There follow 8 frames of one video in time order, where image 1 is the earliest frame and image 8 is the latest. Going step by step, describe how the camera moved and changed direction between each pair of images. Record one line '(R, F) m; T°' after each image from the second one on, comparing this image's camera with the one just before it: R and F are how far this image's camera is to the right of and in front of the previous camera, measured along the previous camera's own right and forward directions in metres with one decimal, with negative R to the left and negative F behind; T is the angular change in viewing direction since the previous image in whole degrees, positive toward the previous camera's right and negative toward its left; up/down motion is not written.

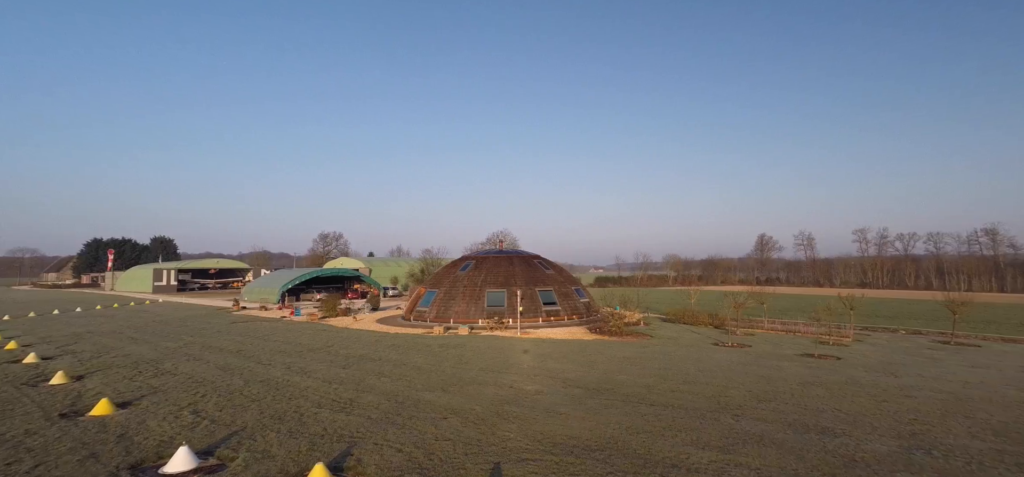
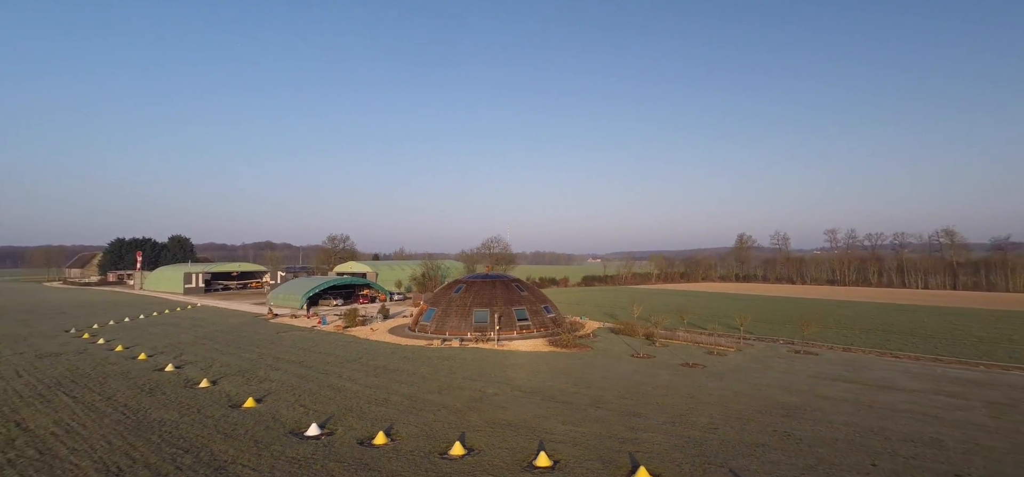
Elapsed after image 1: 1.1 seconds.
(+0.8, -4.7) m; 0°
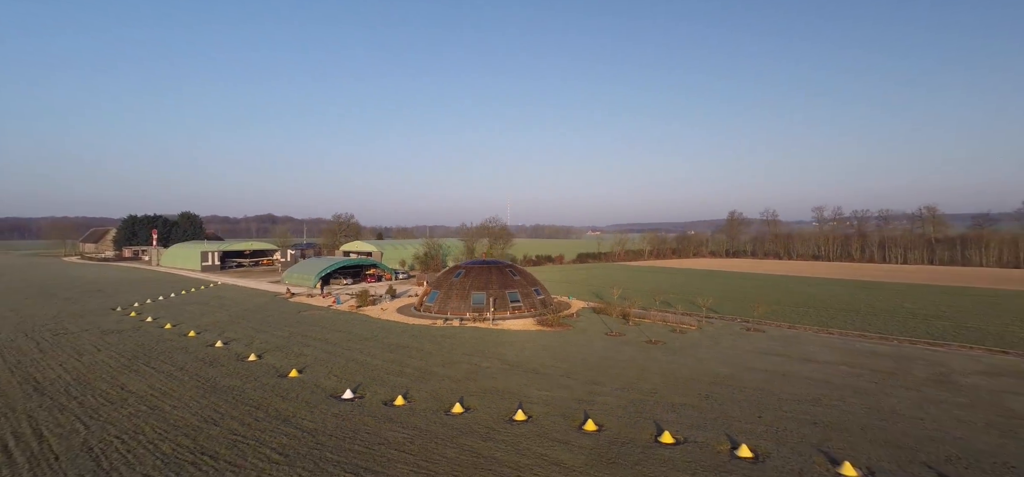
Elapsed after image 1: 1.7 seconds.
(+0.3, -2.6) m; 0°
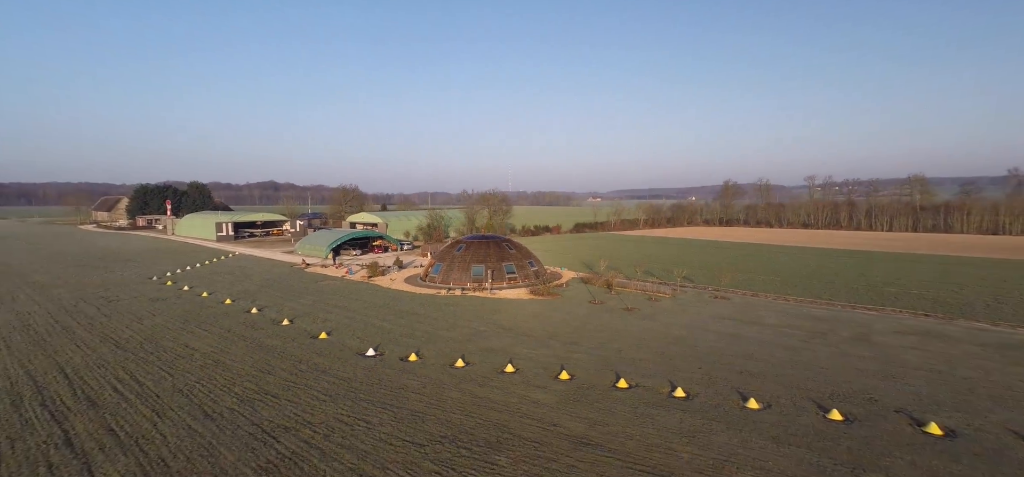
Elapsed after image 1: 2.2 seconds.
(+0.3, -2.4) m; 0°
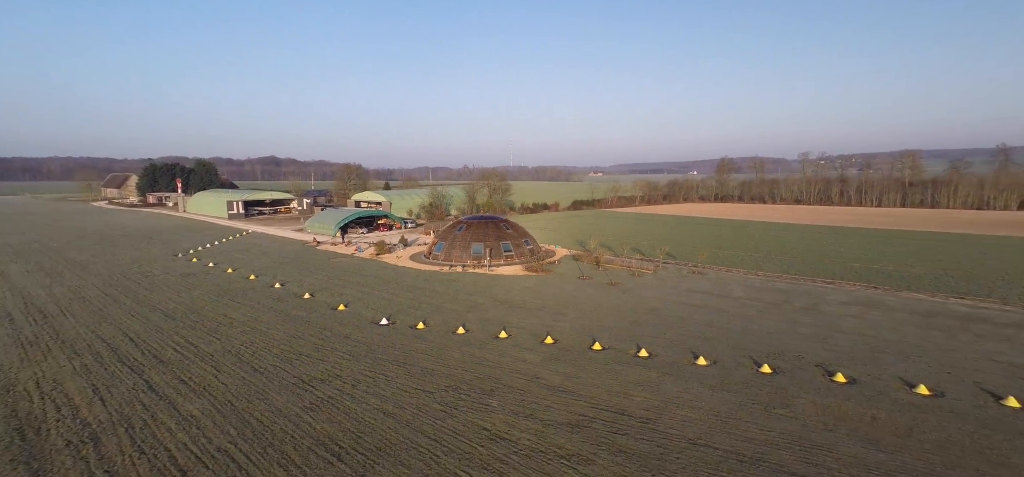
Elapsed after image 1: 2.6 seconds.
(+0.3, -2.2) m; 0°
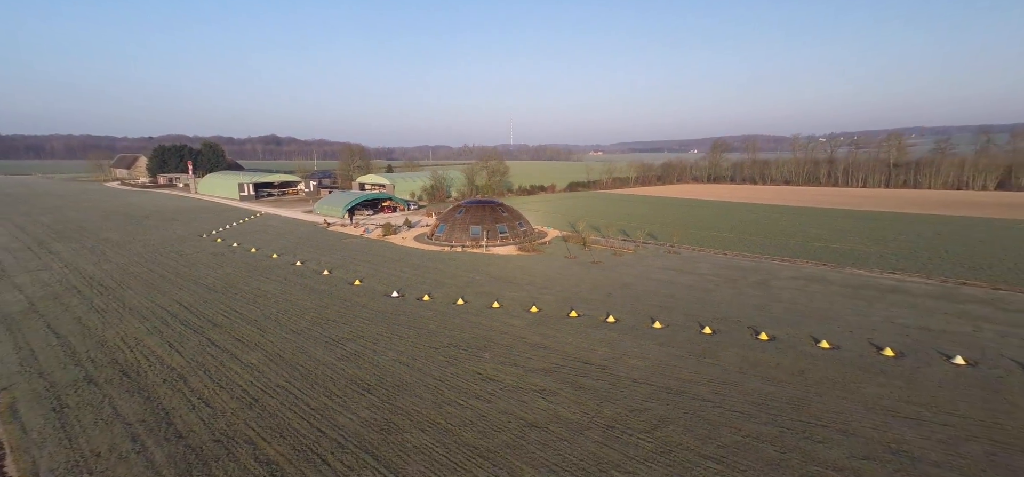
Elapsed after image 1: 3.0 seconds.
(+0.4, -2.8) m; 0°
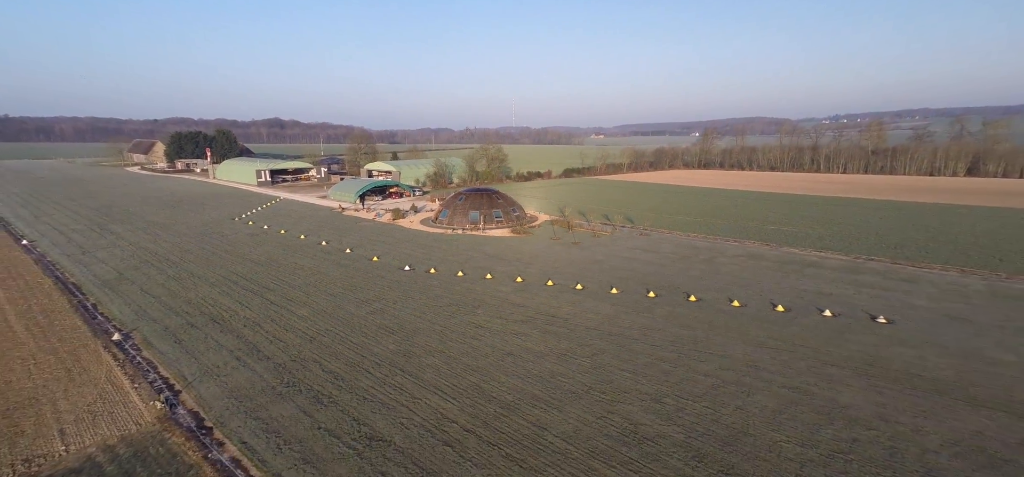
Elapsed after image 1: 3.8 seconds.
(+0.6, -4.4) m; 0°
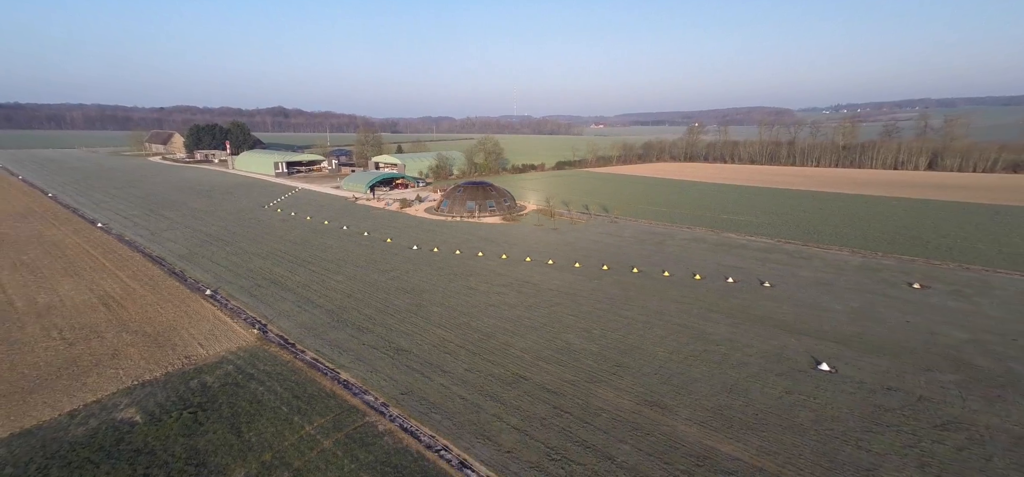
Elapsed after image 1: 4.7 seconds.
(+0.8, -5.8) m; 0°
